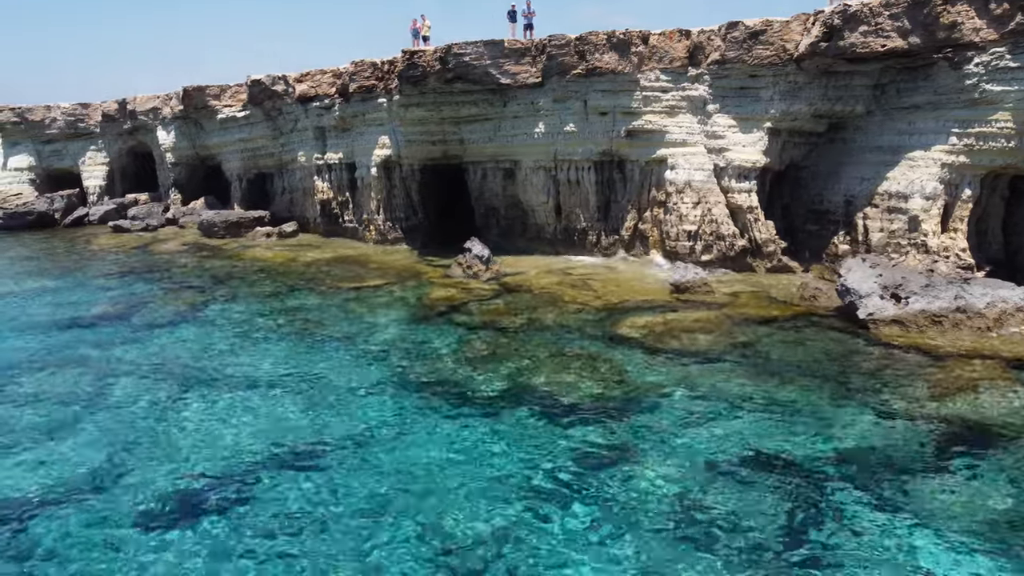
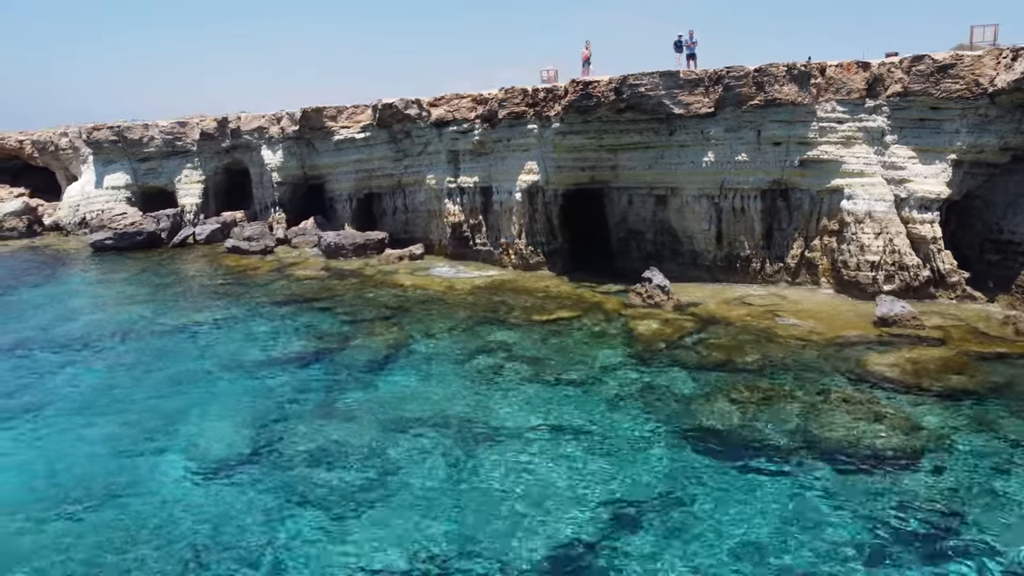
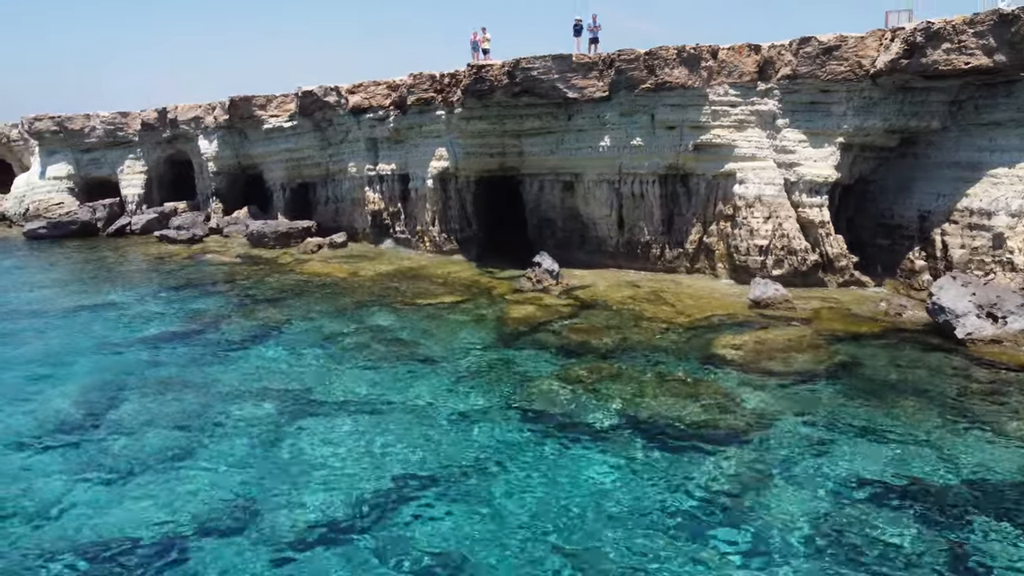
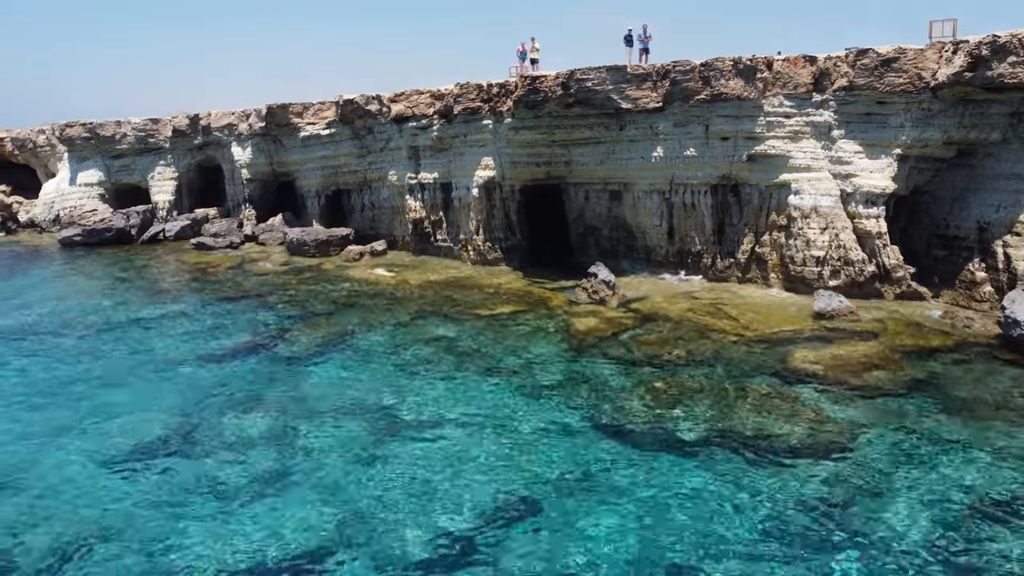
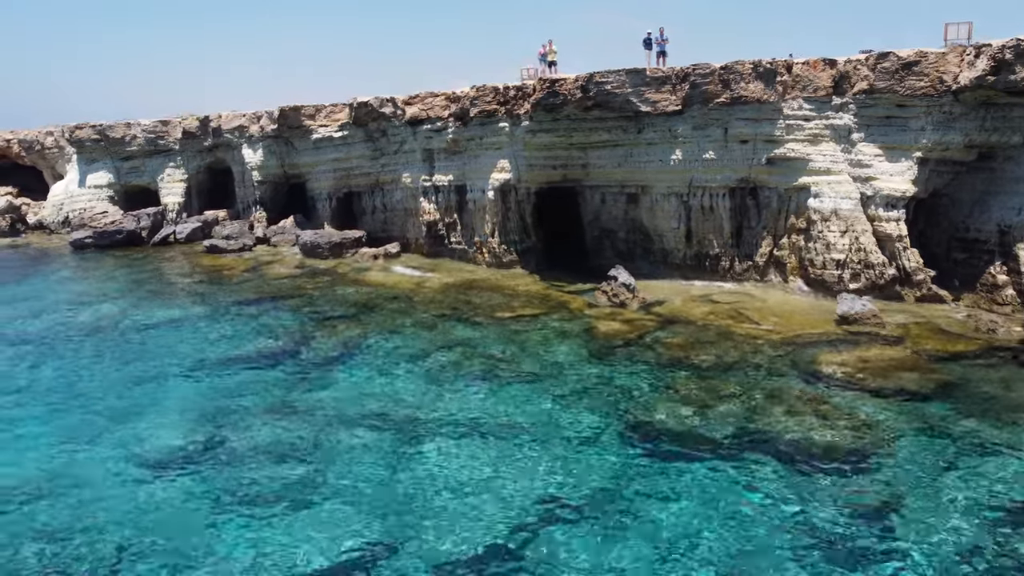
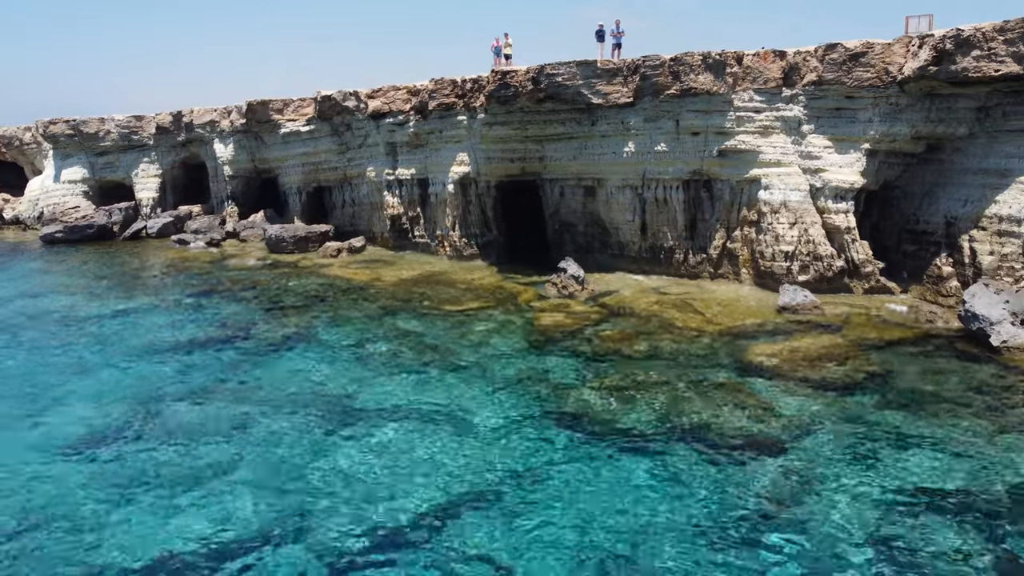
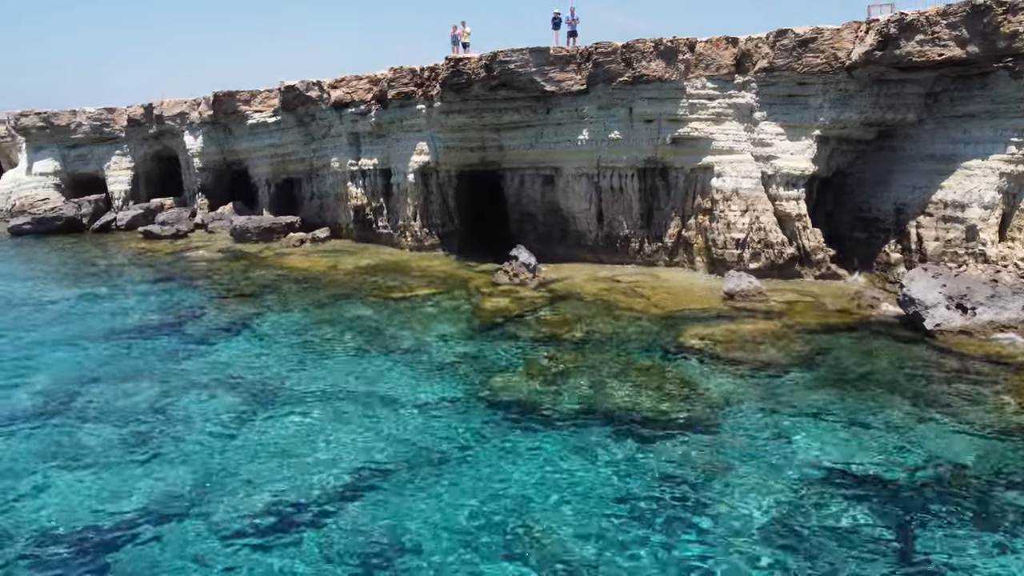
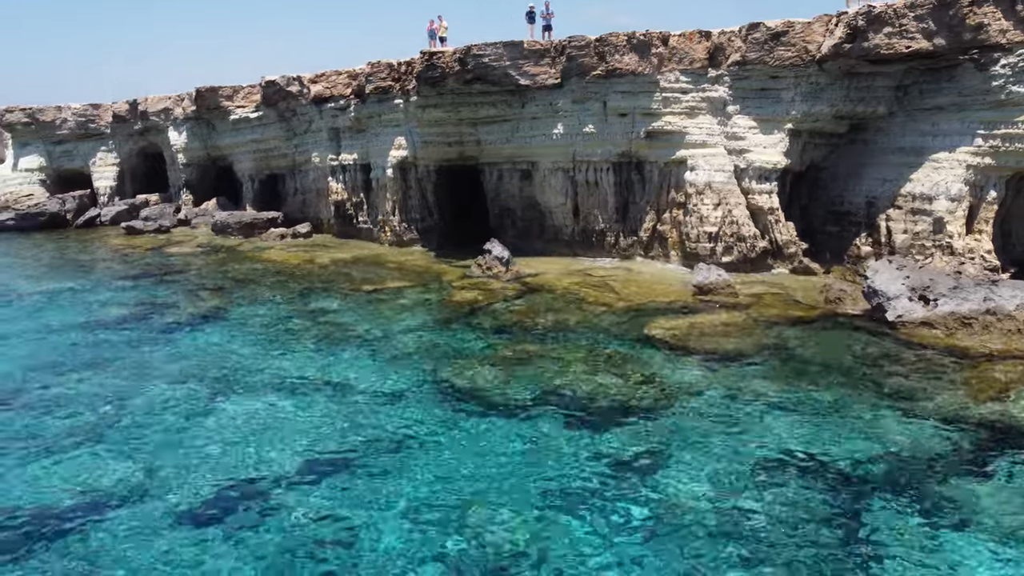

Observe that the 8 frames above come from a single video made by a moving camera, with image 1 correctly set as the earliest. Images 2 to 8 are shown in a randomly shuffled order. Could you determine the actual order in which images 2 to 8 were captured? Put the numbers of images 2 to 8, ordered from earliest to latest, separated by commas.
8, 7, 3, 6, 4, 5, 2
